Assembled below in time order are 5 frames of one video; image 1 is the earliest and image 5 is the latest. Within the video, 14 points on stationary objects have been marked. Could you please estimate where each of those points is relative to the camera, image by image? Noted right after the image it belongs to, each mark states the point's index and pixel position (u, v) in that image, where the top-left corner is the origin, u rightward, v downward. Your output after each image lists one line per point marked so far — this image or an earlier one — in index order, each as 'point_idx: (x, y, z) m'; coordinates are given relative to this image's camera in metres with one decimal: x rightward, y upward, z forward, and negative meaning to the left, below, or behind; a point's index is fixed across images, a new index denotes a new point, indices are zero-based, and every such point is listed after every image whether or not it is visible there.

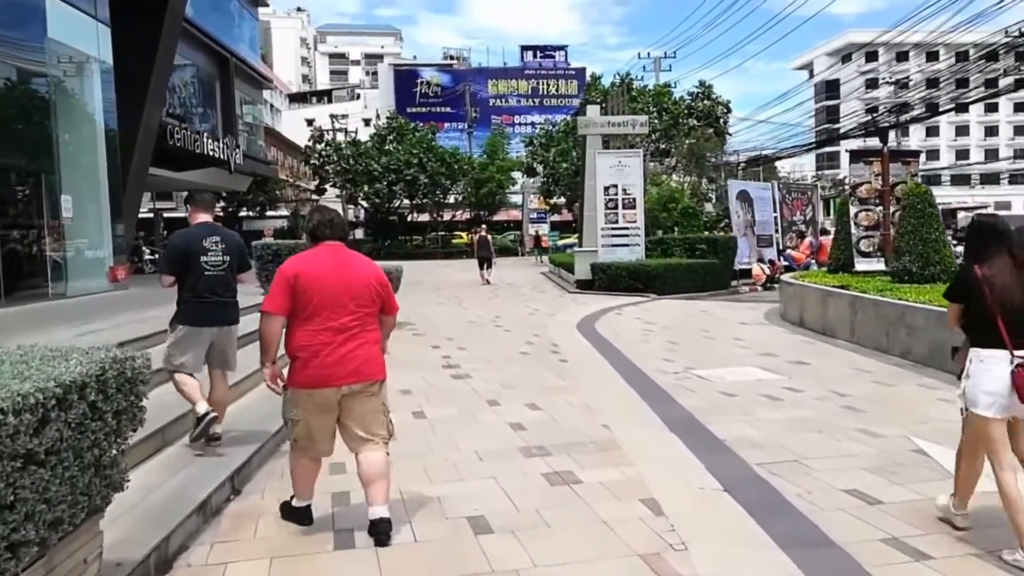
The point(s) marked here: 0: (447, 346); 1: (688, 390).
0: (-0.7, -0.7, +10.4) m
1: (+1.4, -0.8, +7.8) m
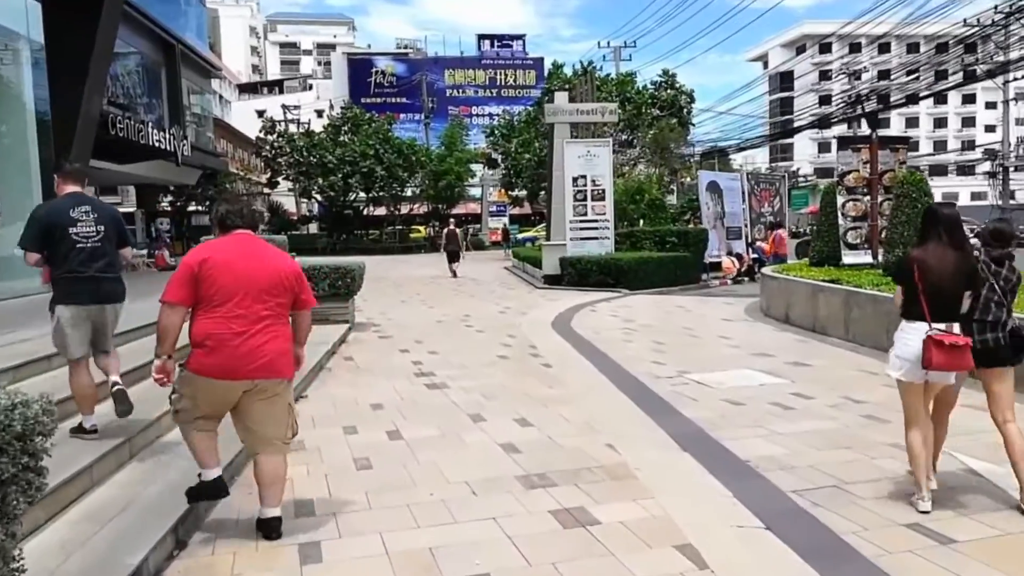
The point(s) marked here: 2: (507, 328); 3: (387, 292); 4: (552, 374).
0: (-1.0, -0.6, +9.5) m
1: (+1.3, -0.8, +7.1) m
2: (-0.1, -0.5, +11.4) m
3: (-2.2, -0.1, +16.9) m
4: (+0.3, -0.7, +8.0) m
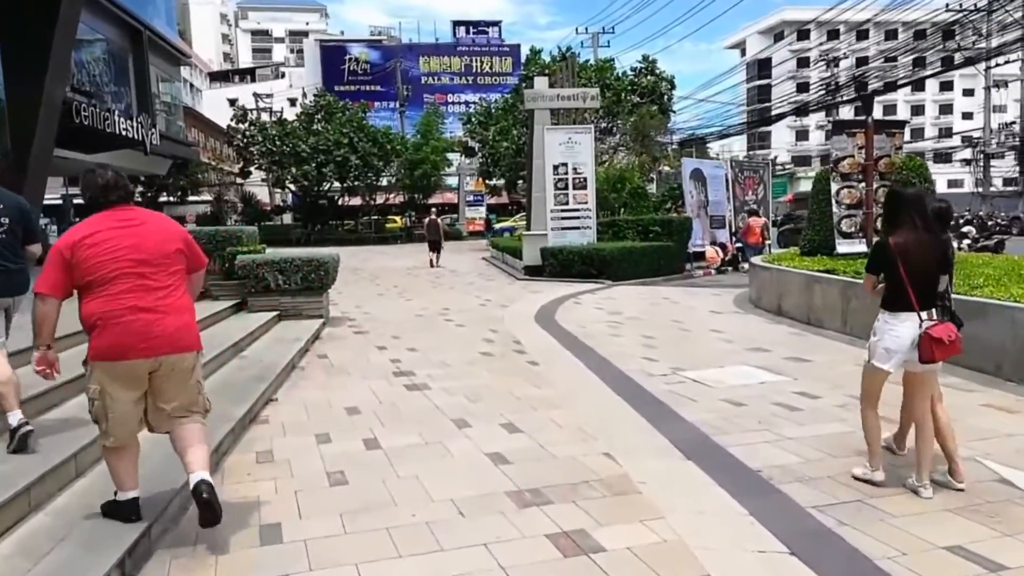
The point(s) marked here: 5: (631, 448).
0: (-1.1, -0.6, +9.0) m
1: (+1.2, -0.8, +6.6) m
2: (-0.3, -0.4, +10.9) m
3: (-2.5, +0.1, +16.4) m
4: (+0.2, -0.7, +7.5) m
5: (+0.7, -0.9, +5.2) m
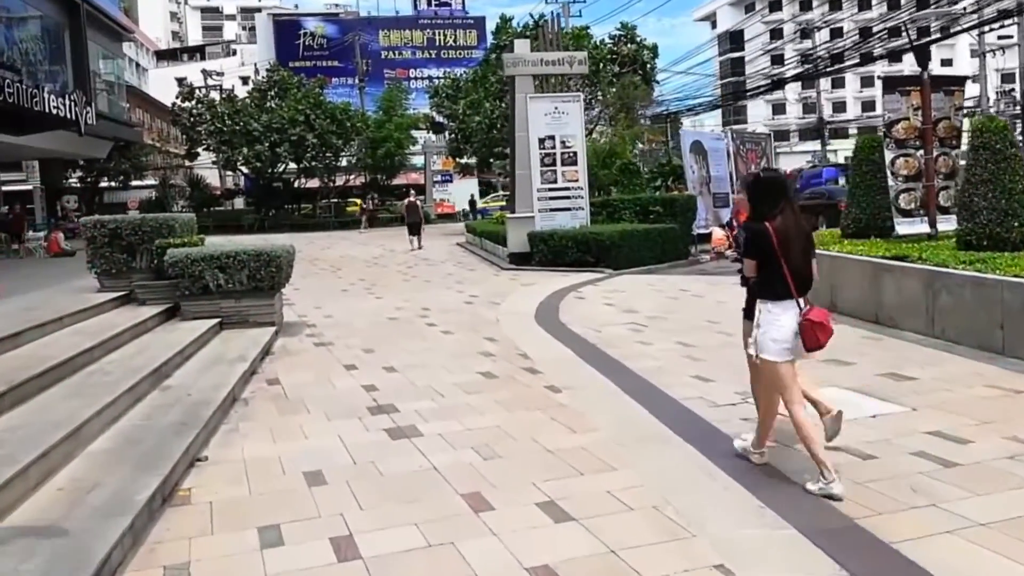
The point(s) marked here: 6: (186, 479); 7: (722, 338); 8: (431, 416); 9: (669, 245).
0: (-1.1, -0.6, +7.1) m
1: (+1.3, -0.8, +4.7) m
2: (-0.3, -0.4, +9.0) m
3: (-2.8, +0.2, +14.3) m
4: (+0.3, -0.7, +5.6) m
5: (+0.8, -0.9, +3.3) m
6: (-1.5, -0.9, +4.5) m
7: (+1.7, -0.4, +7.9) m
8: (-0.5, -0.7, +5.5) m
9: (+2.5, +0.7, +15.6) m
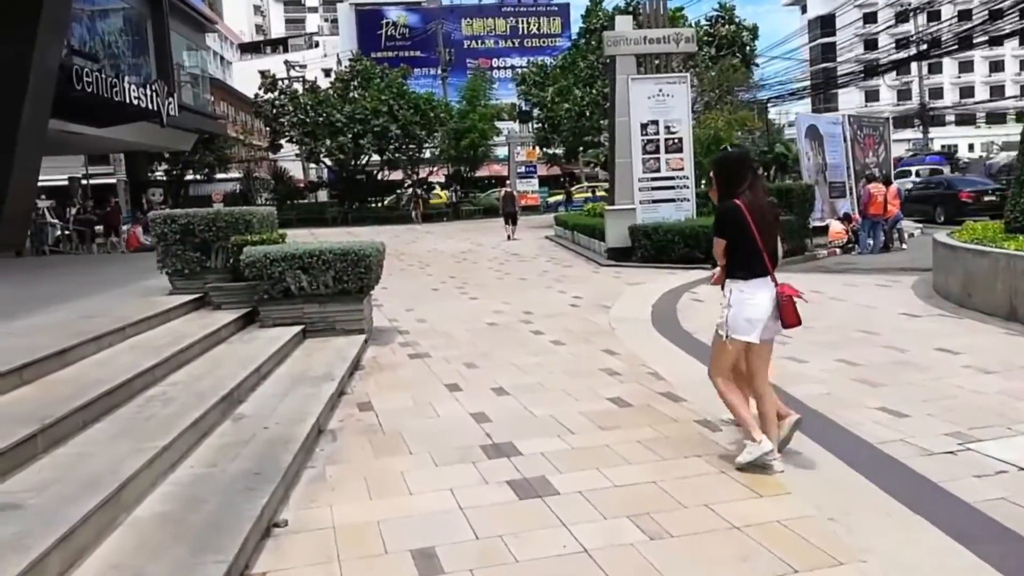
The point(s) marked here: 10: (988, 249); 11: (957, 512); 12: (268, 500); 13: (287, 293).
0: (-0.2, -0.7, +6.0) m
1: (+2.0, -0.9, +3.4) m
2: (+0.7, -0.4, +7.8) m
3: (-1.4, +0.2, +13.3) m
4: (+1.0, -0.8, +4.4) m
5: (+1.4, -1.0, +2.1) m
6: (-0.9, -1.0, +3.4) m
7: (+2.6, -0.5, +6.6) m
8: (+0.2, -0.8, +4.4) m
9: (+4.0, +0.7, +14.2) m
10: (+4.1, +0.4, +8.4) m
11: (+1.7, -0.9, +3.6) m
12: (-1.0, -0.8, +3.8) m
13: (-1.8, 0.0, +7.5) m
